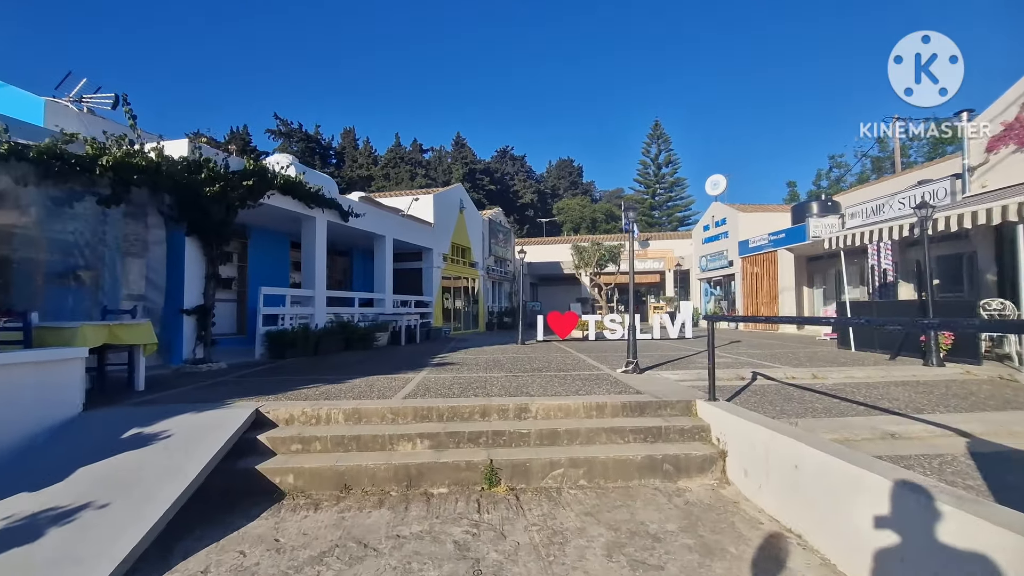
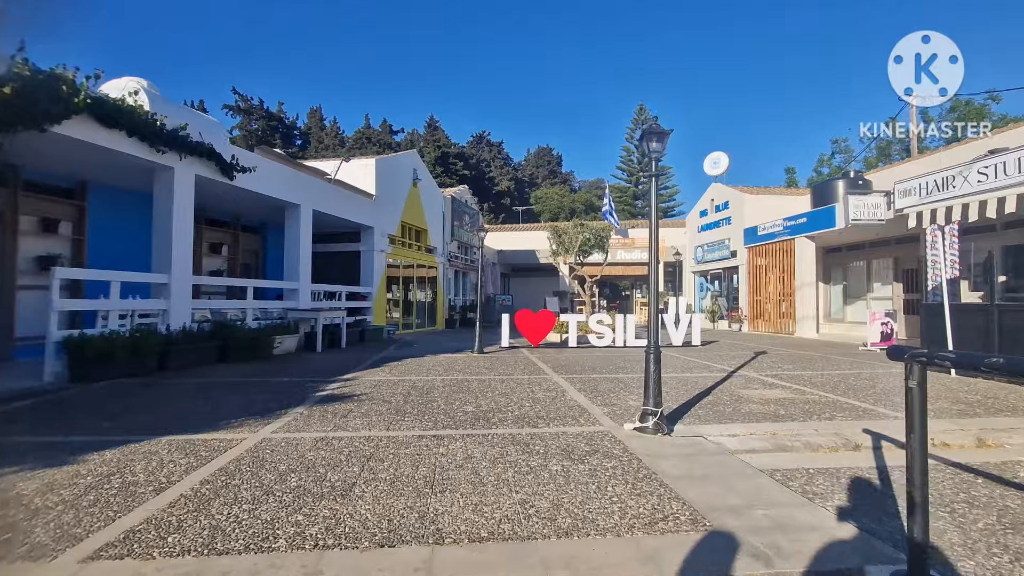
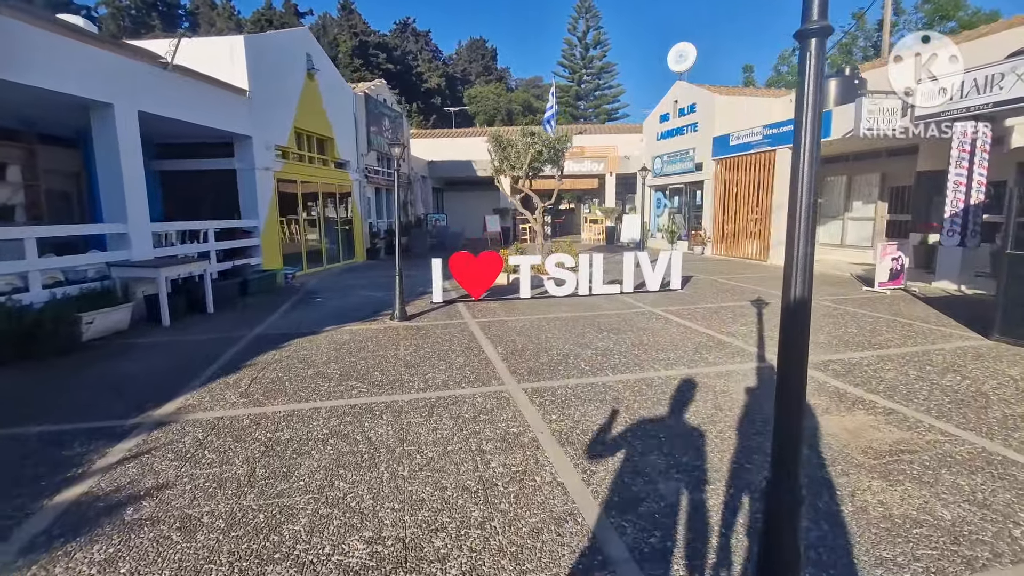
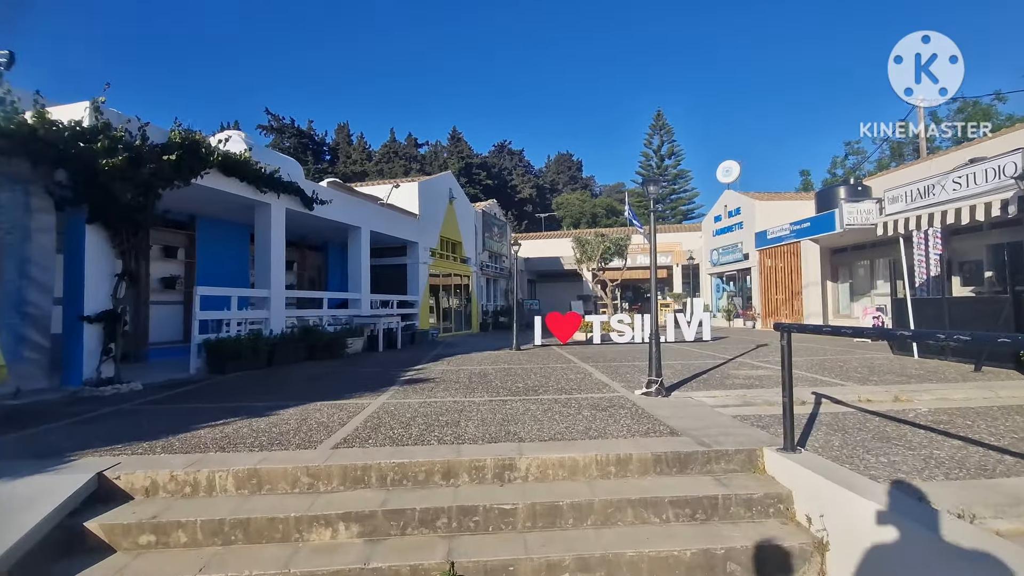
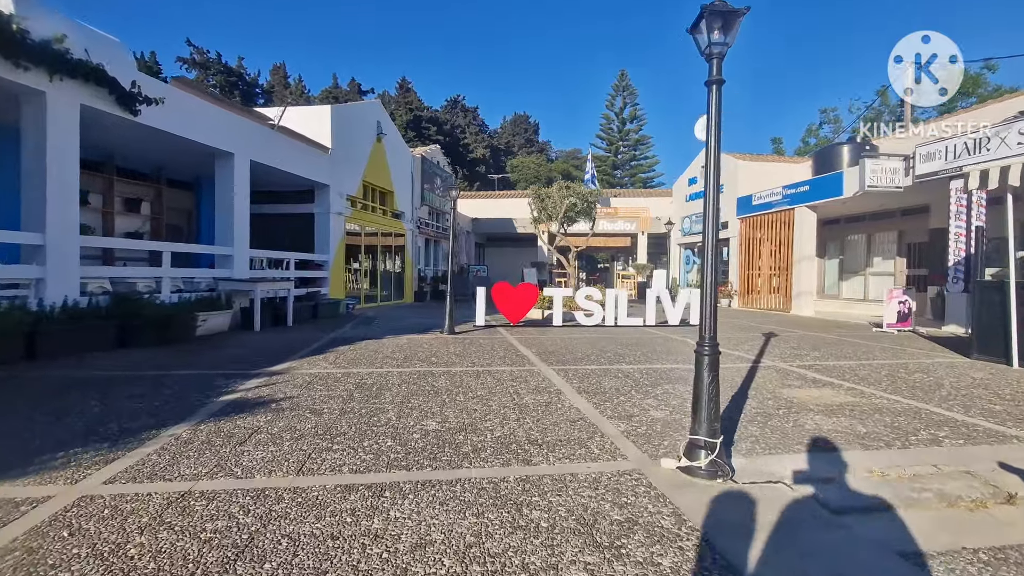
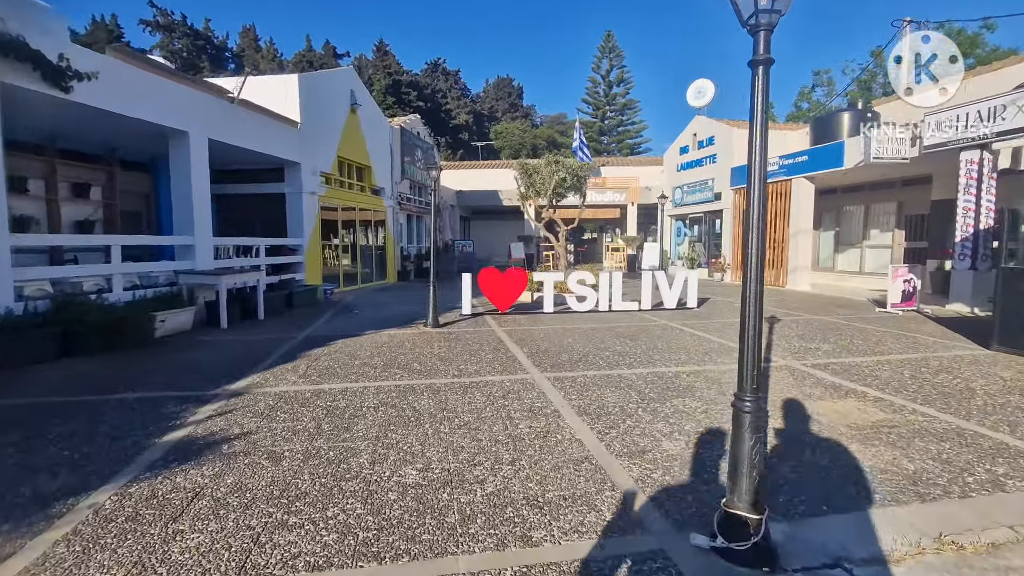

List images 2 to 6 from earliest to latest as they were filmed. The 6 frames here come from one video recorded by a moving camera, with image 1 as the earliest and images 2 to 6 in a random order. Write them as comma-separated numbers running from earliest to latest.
4, 2, 5, 6, 3
